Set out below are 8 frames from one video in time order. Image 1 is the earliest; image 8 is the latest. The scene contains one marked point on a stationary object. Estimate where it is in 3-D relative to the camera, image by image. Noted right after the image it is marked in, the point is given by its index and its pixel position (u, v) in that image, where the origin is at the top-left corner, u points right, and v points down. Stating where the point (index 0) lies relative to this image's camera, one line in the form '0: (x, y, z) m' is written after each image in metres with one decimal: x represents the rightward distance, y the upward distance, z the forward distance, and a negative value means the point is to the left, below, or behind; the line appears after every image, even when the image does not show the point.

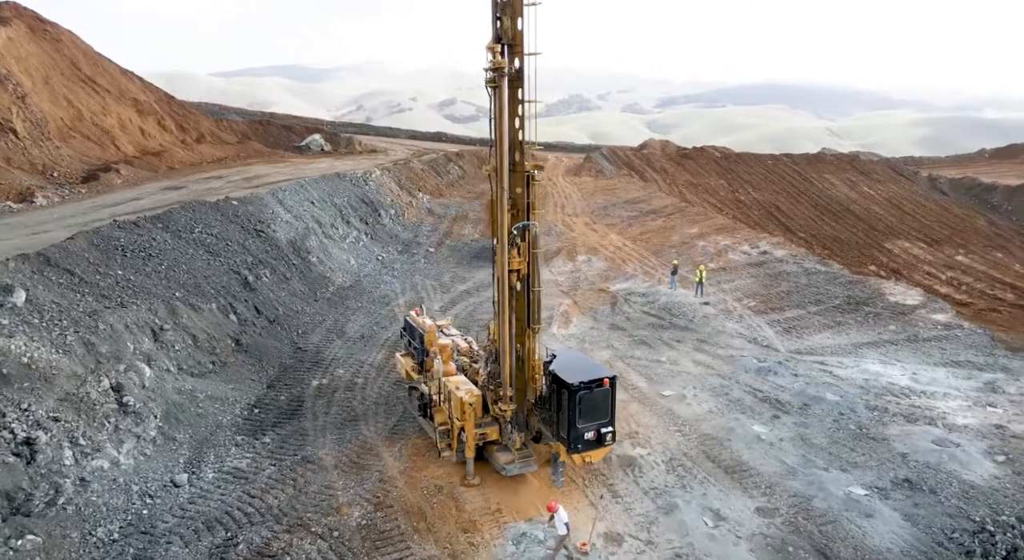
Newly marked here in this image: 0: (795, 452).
0: (+4.3, -2.6, +9.6) m
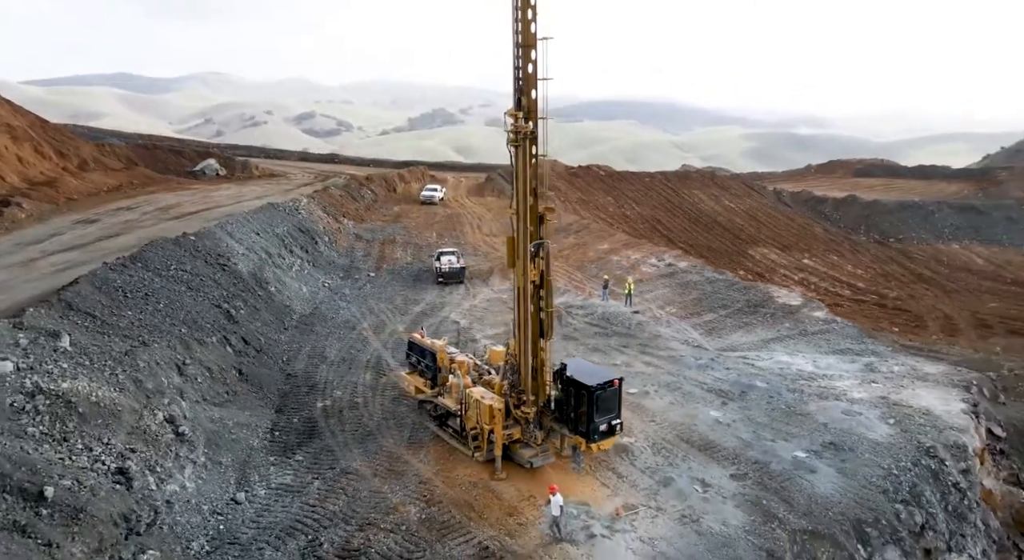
0: (+4.4, -2.8, +12.0) m
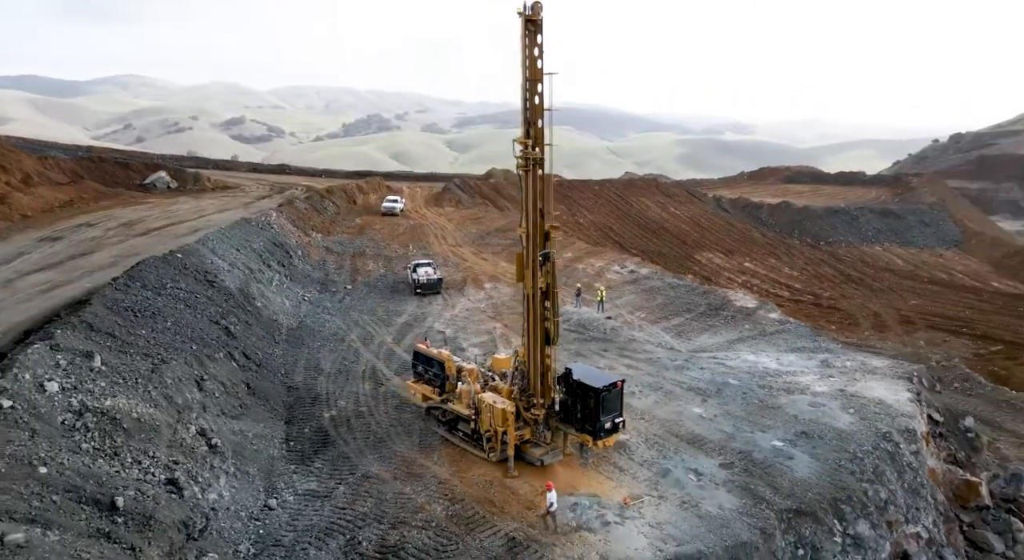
0: (+4.5, -2.9, +13.2) m
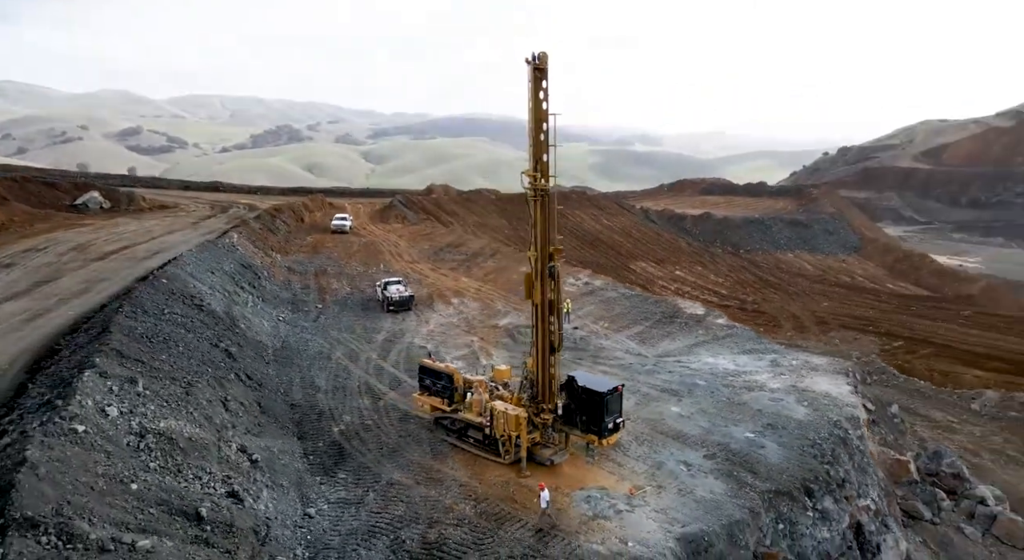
0: (+4.4, -3.2, +14.8) m
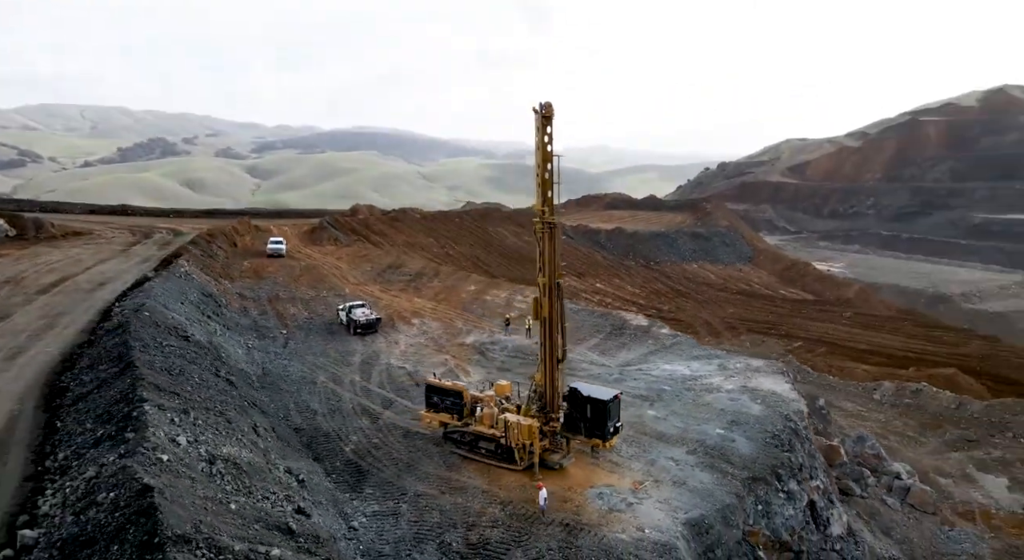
0: (+4.3, -3.6, +16.7) m
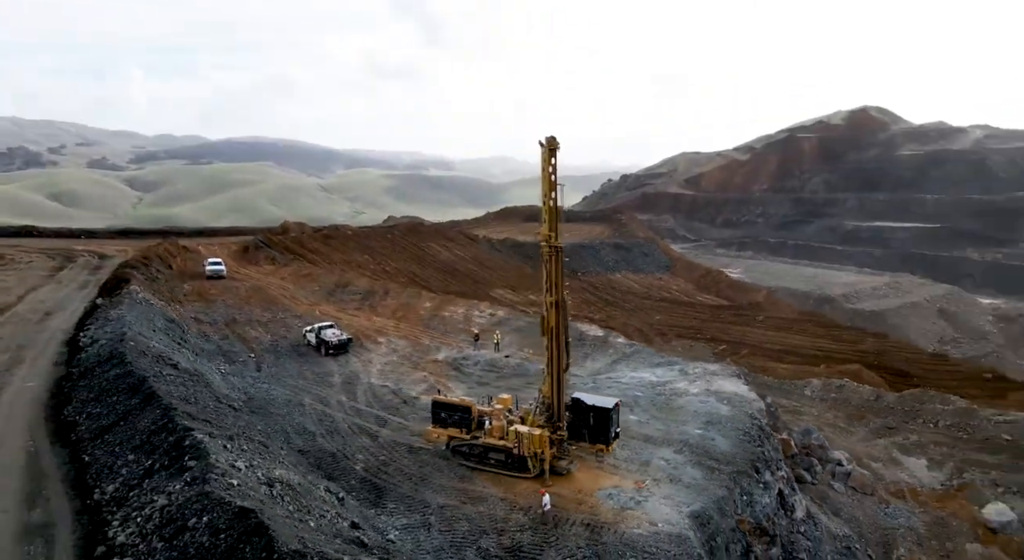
0: (+4.1, -4.0, +18.1) m
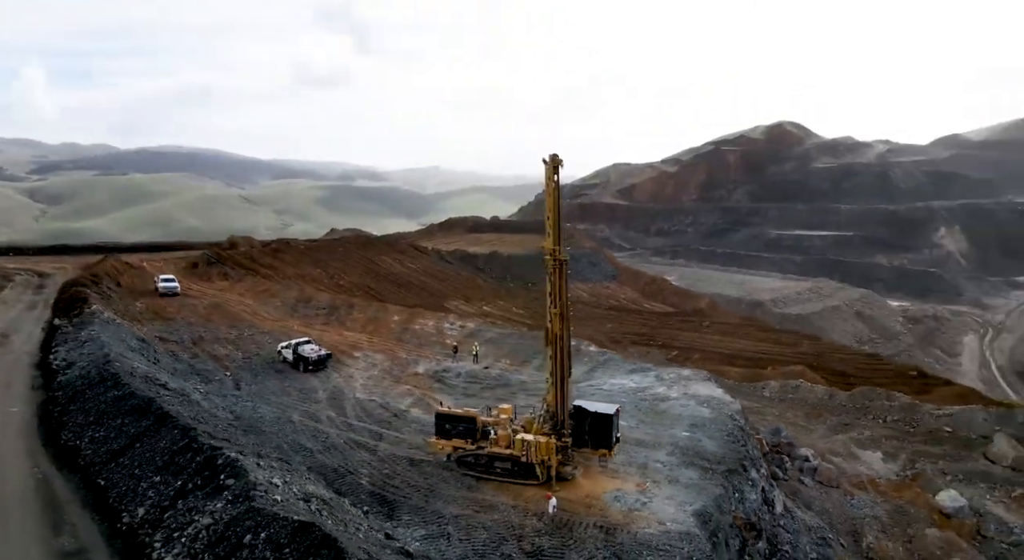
0: (+3.9, -4.2, +18.8) m
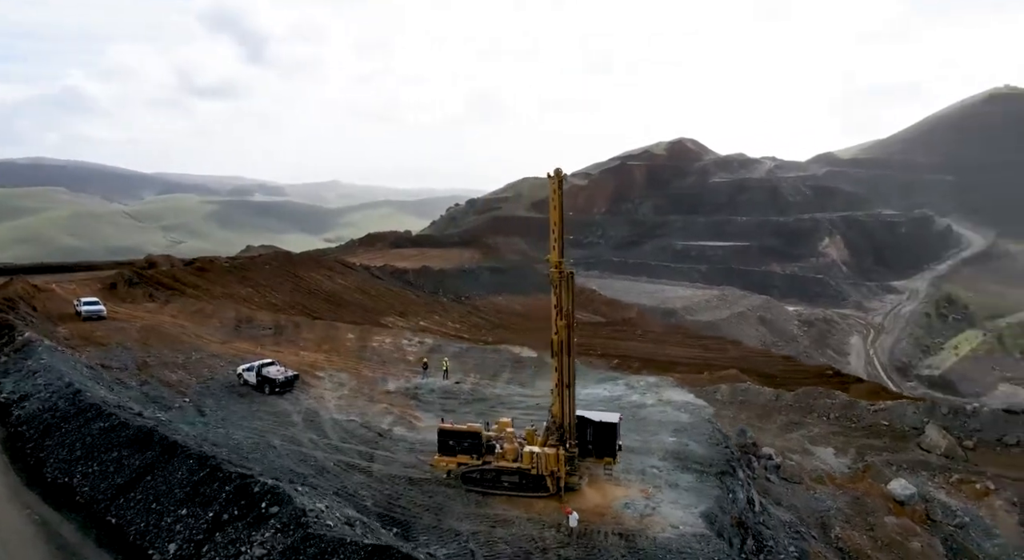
0: (+3.6, -4.5, +19.2) m
